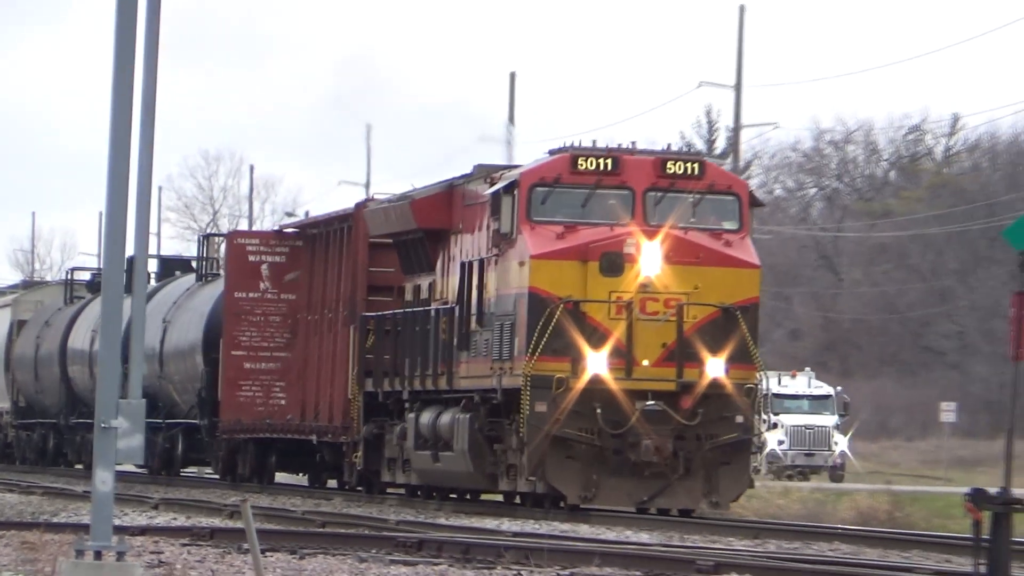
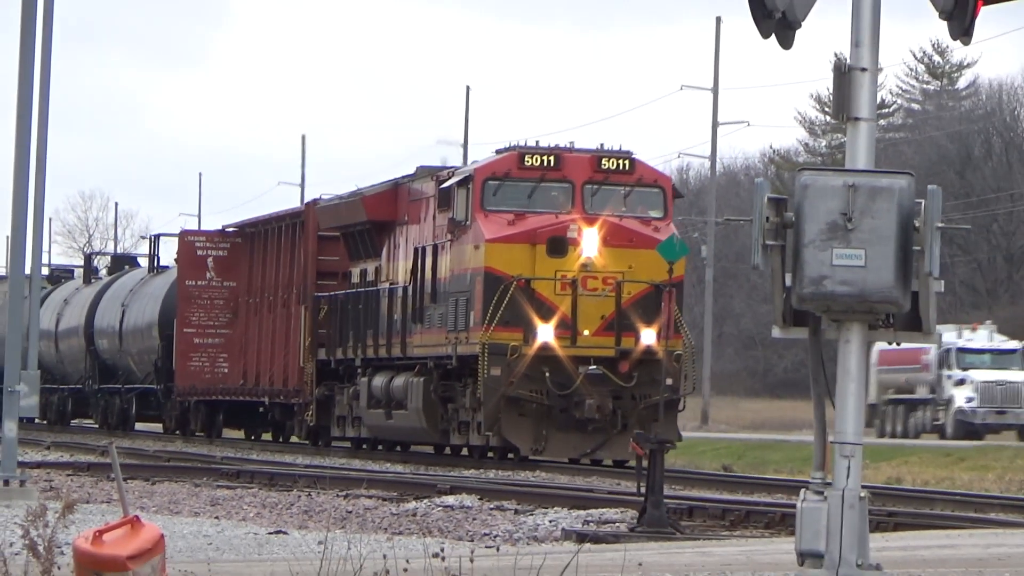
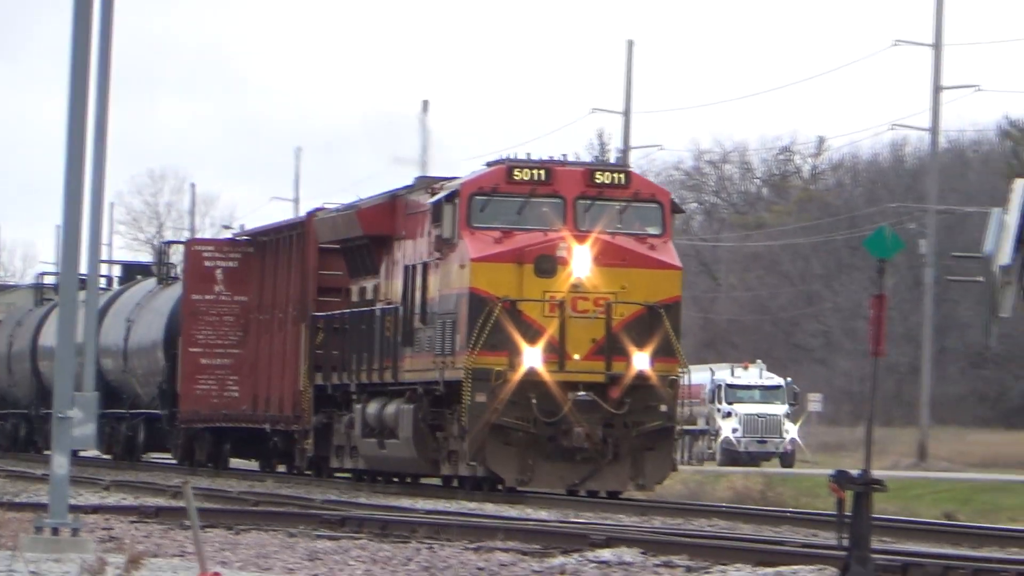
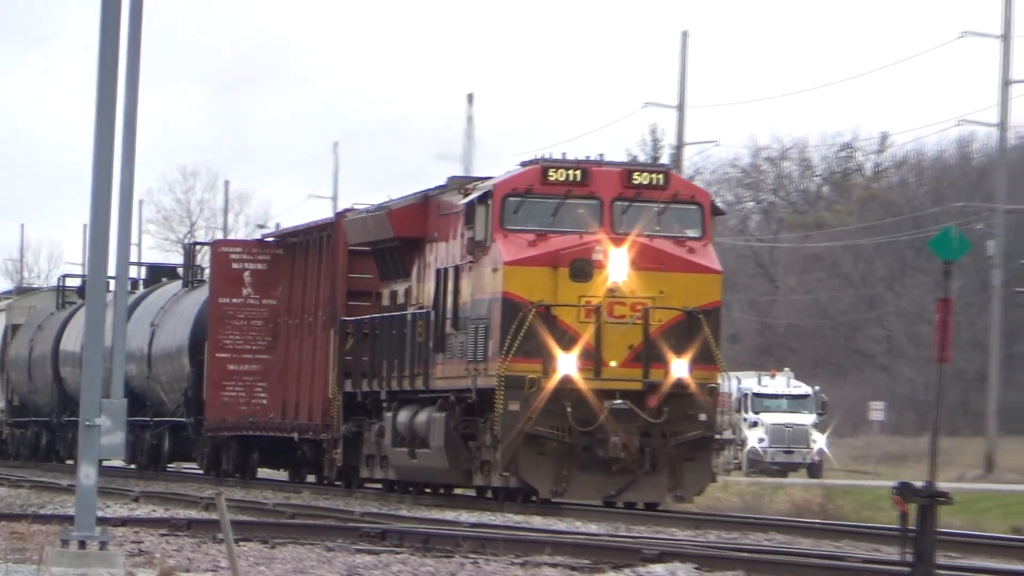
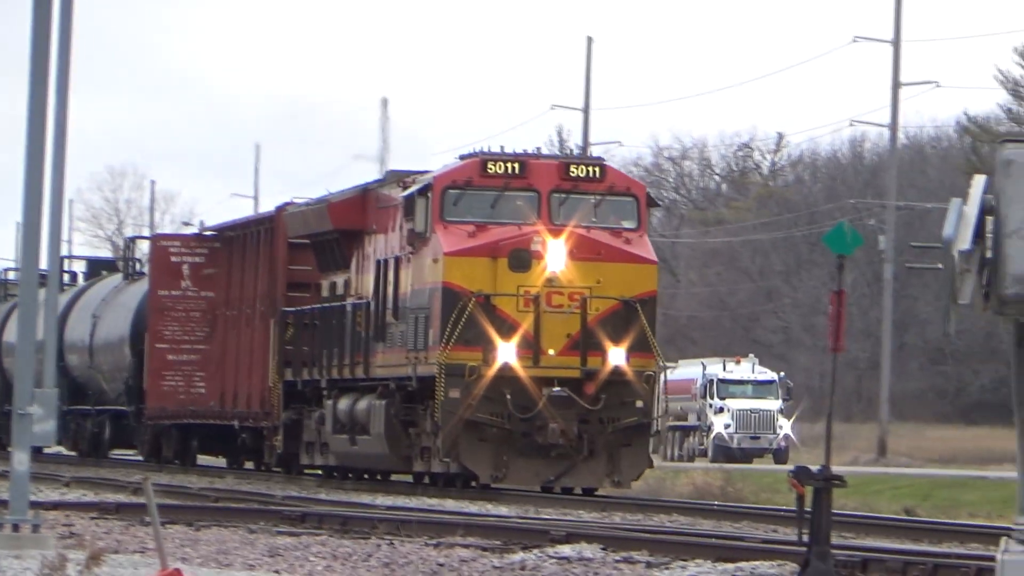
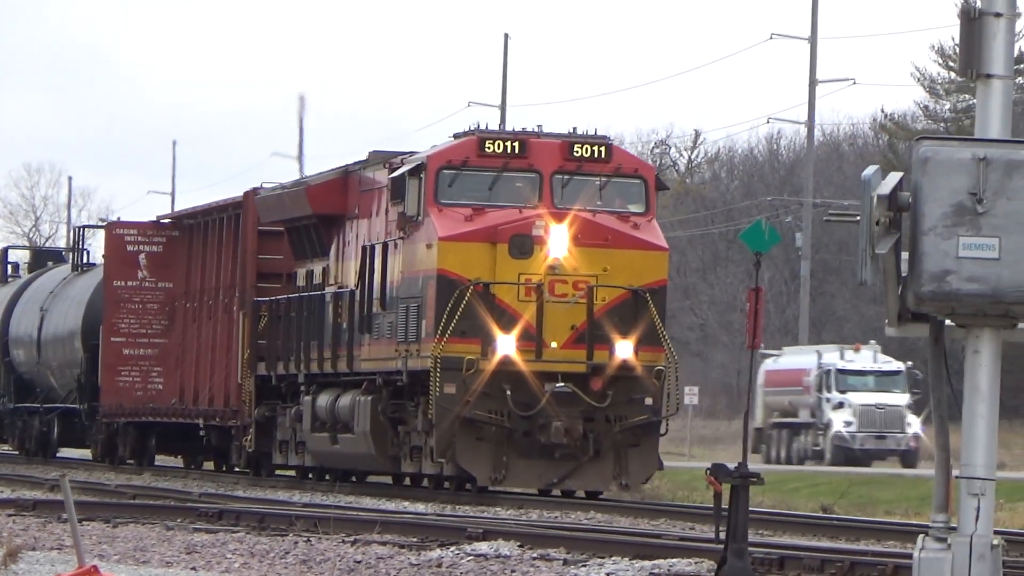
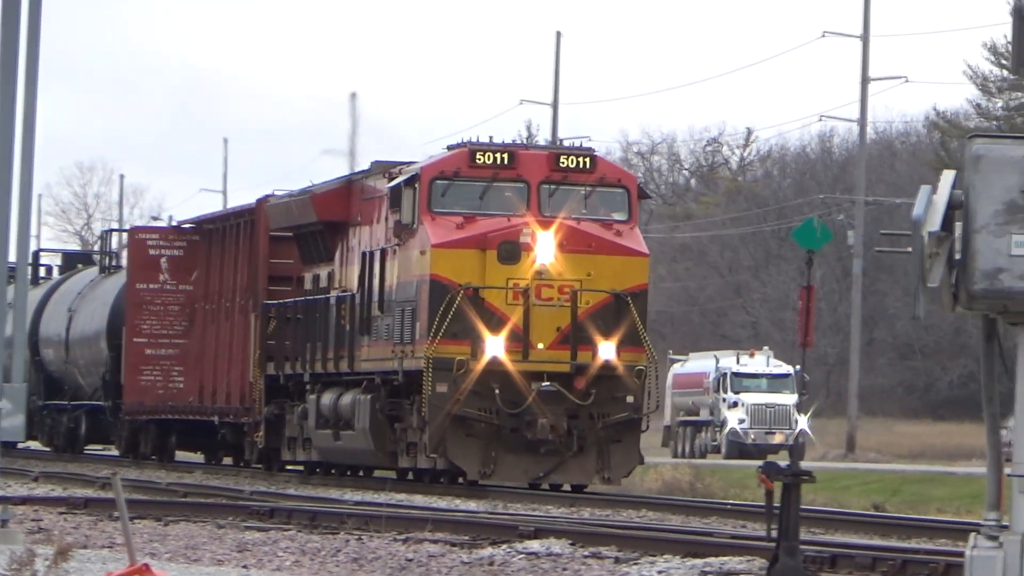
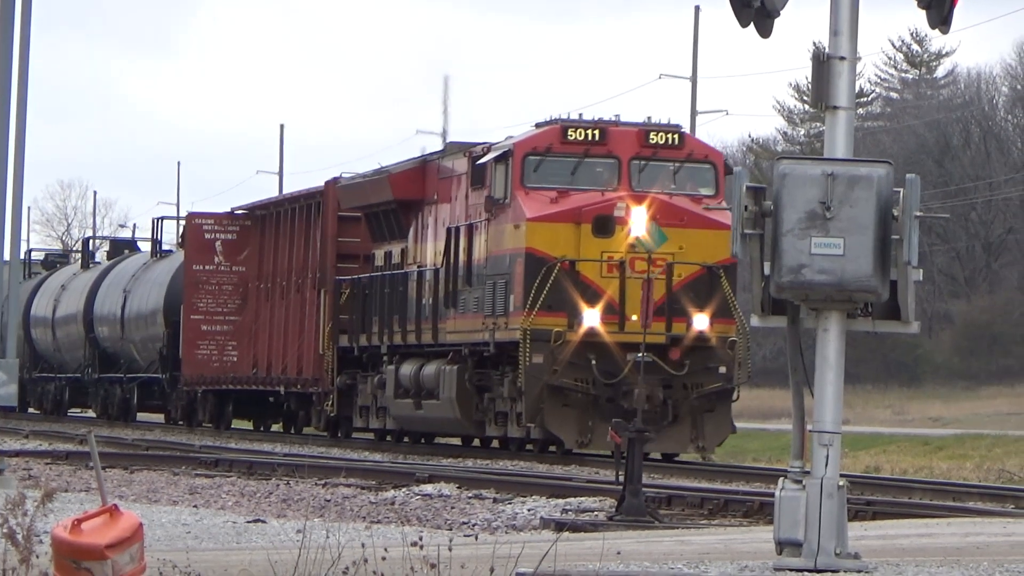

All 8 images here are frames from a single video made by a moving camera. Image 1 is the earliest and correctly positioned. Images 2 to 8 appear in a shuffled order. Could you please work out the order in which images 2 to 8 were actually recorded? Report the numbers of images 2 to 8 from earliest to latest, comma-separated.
4, 3, 5, 7, 6, 2, 8
